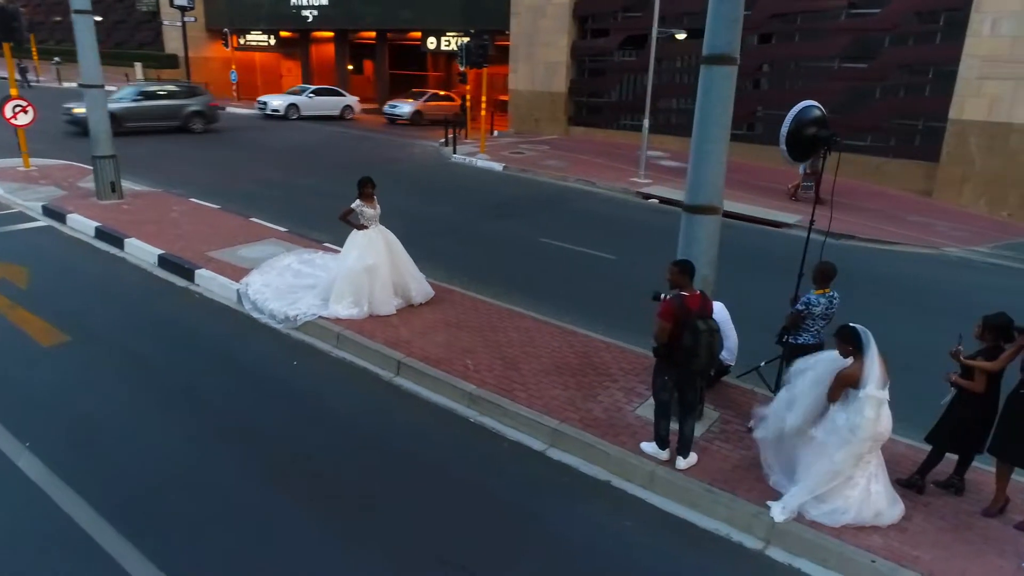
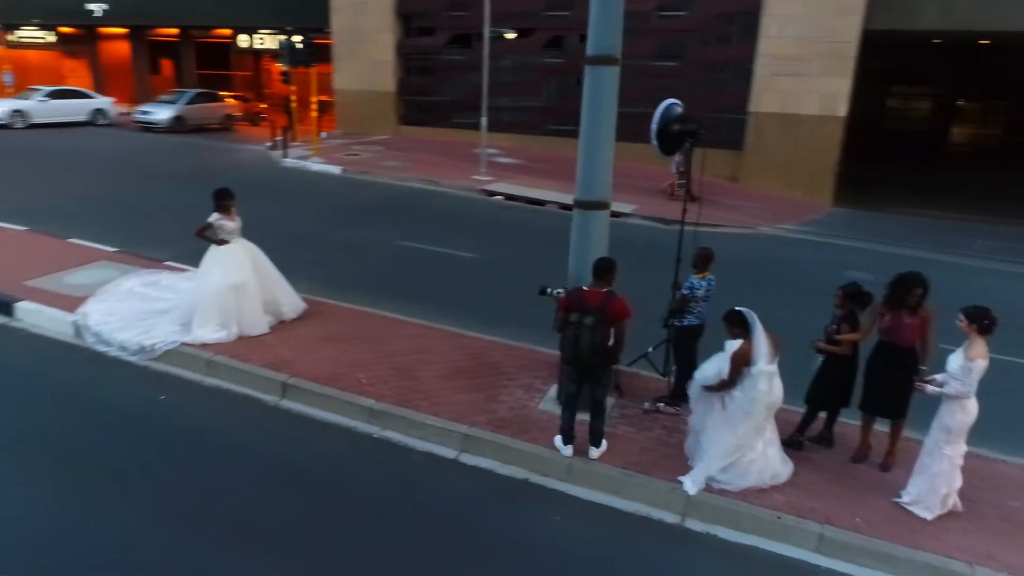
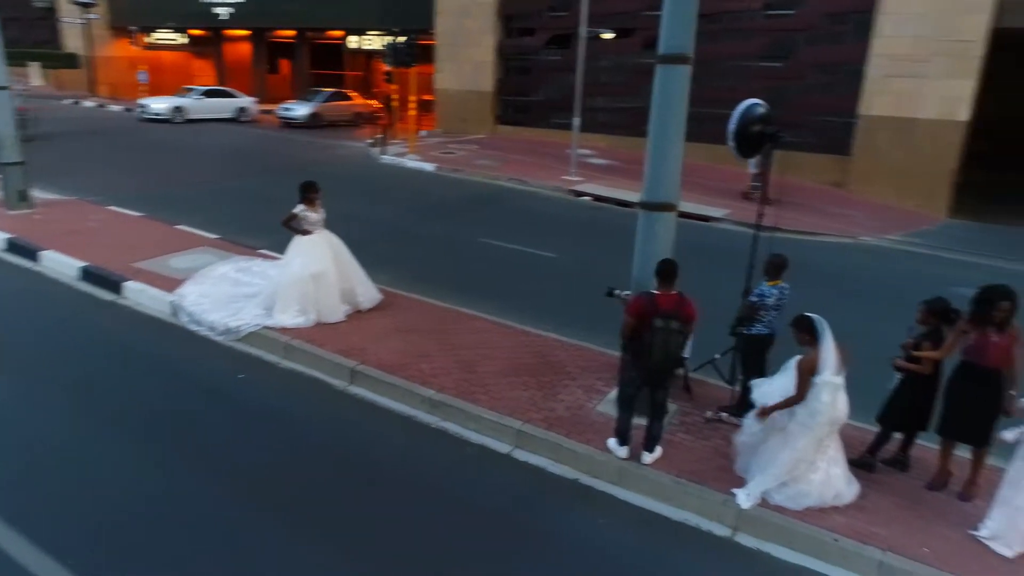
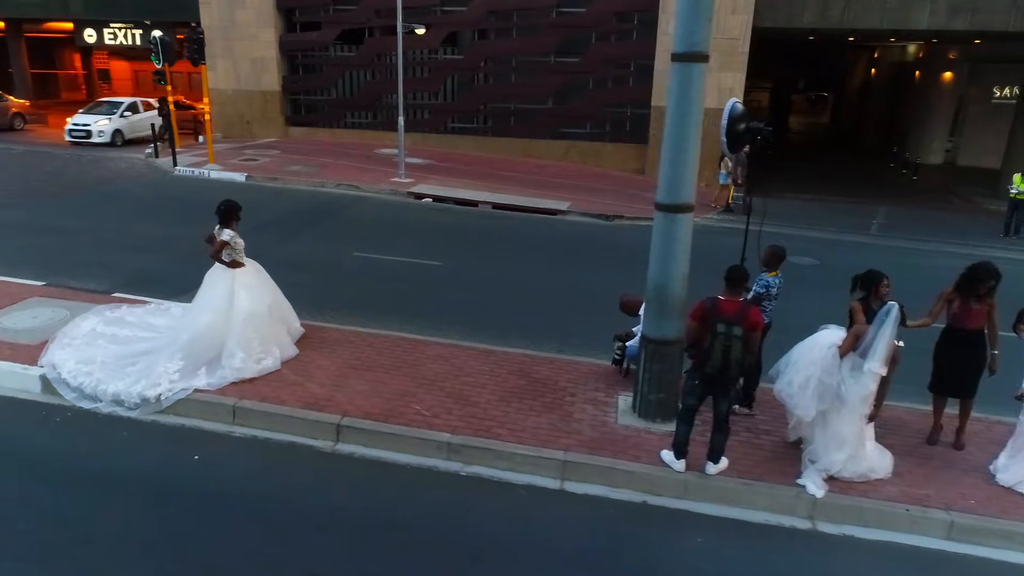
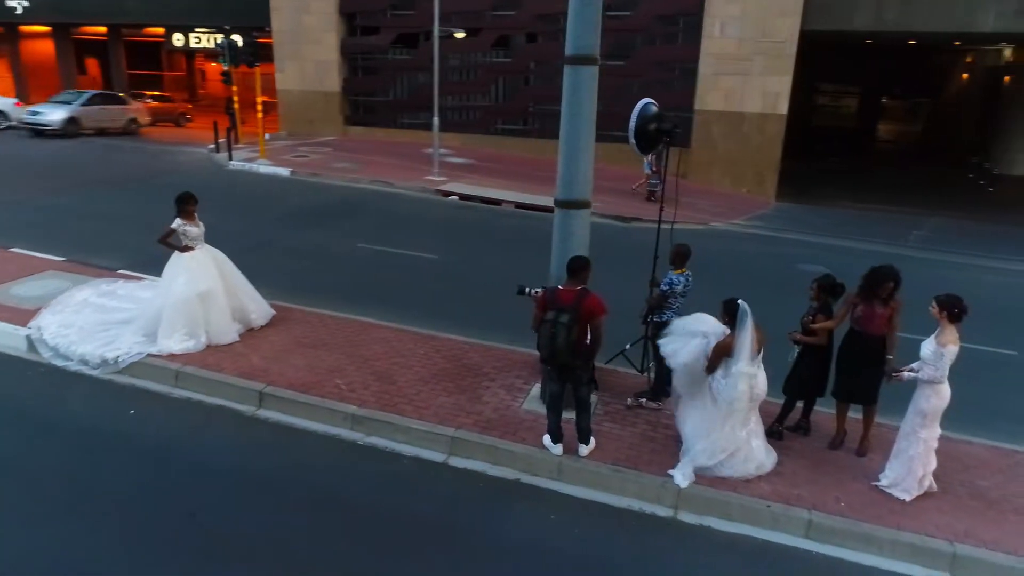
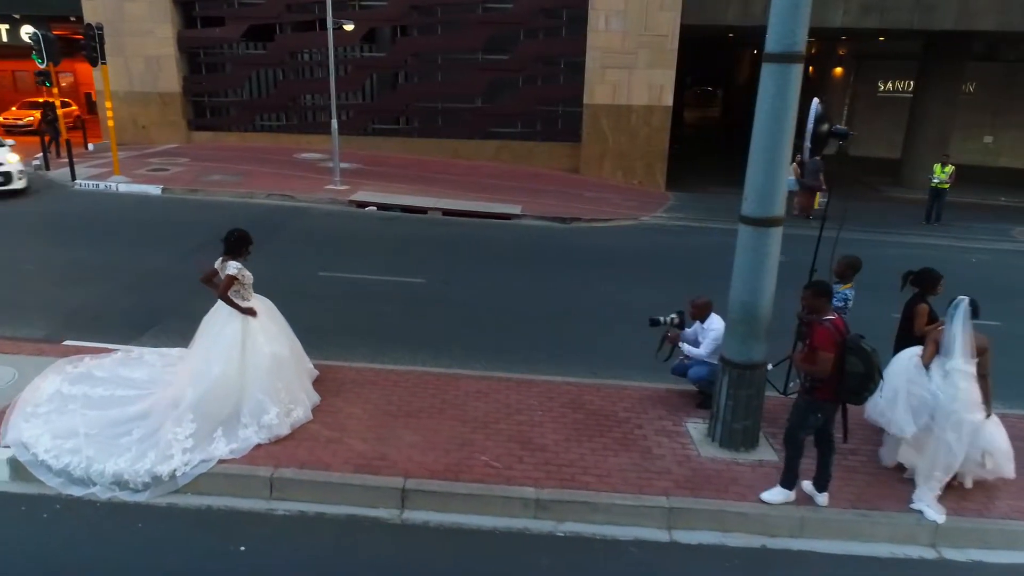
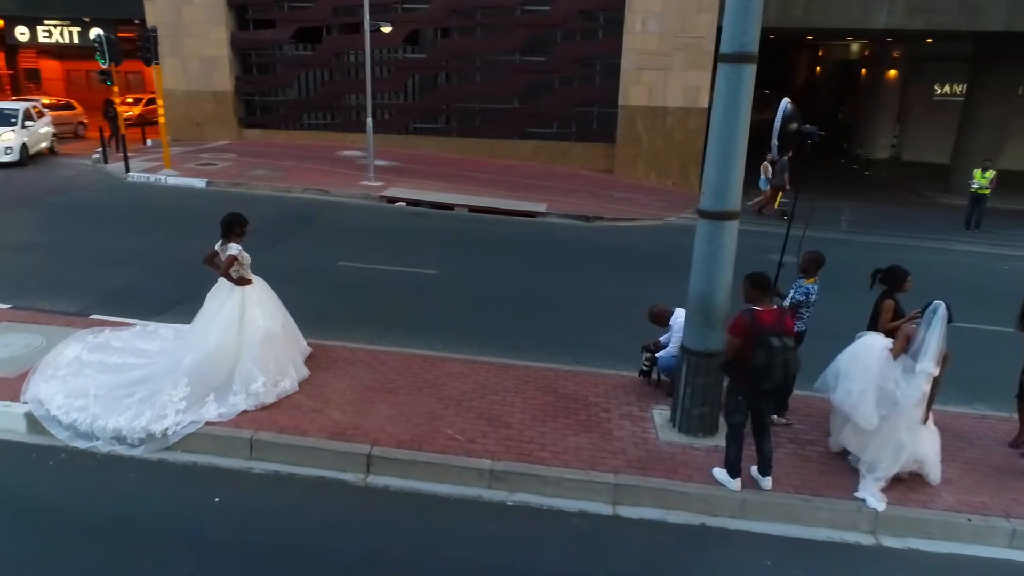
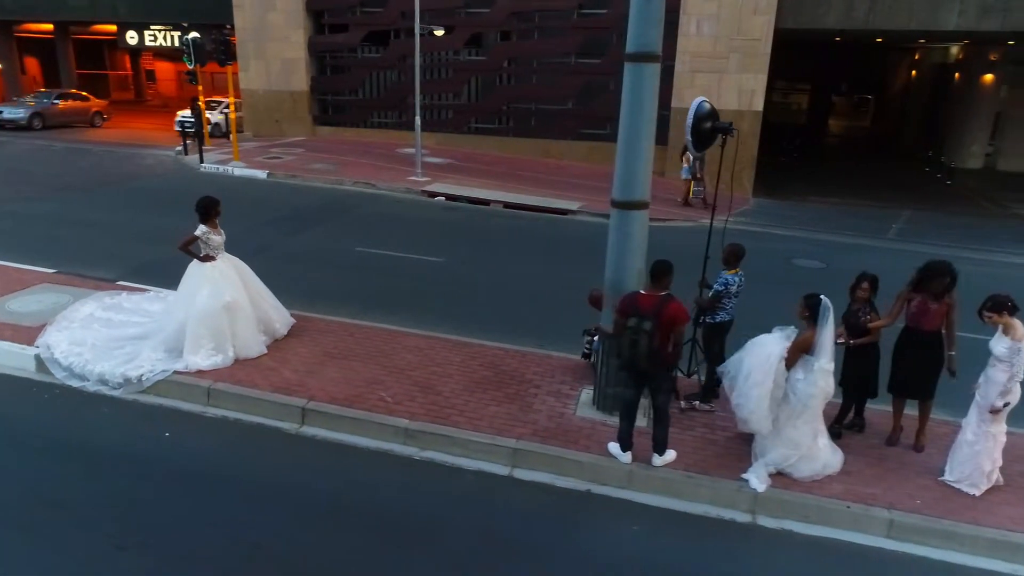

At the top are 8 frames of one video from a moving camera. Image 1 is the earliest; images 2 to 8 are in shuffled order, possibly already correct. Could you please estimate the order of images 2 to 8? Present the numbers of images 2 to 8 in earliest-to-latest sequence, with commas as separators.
3, 2, 5, 8, 4, 7, 6
